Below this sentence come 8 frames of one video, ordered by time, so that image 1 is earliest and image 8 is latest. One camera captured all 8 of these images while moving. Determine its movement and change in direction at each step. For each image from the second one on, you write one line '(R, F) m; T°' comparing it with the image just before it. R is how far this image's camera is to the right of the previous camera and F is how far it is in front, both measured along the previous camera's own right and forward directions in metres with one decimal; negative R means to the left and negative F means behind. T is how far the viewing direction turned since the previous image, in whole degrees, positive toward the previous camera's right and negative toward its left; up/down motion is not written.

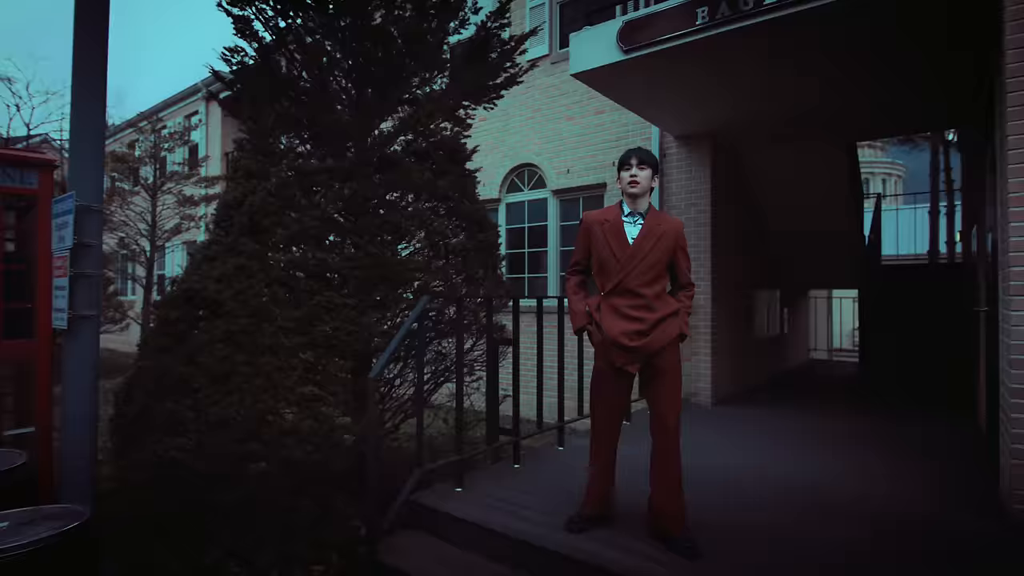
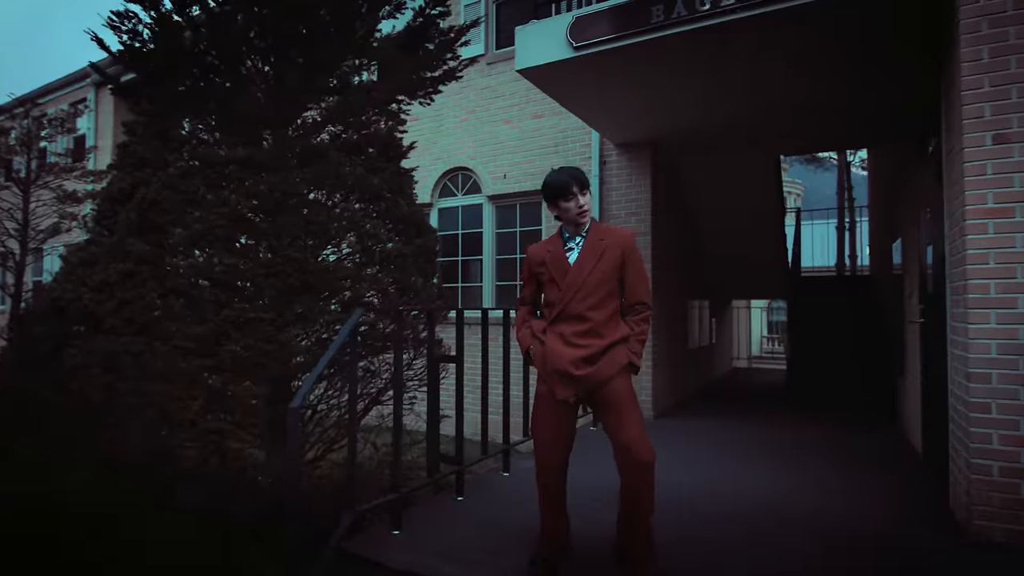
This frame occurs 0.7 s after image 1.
(-0.1, +0.4) m; +8°
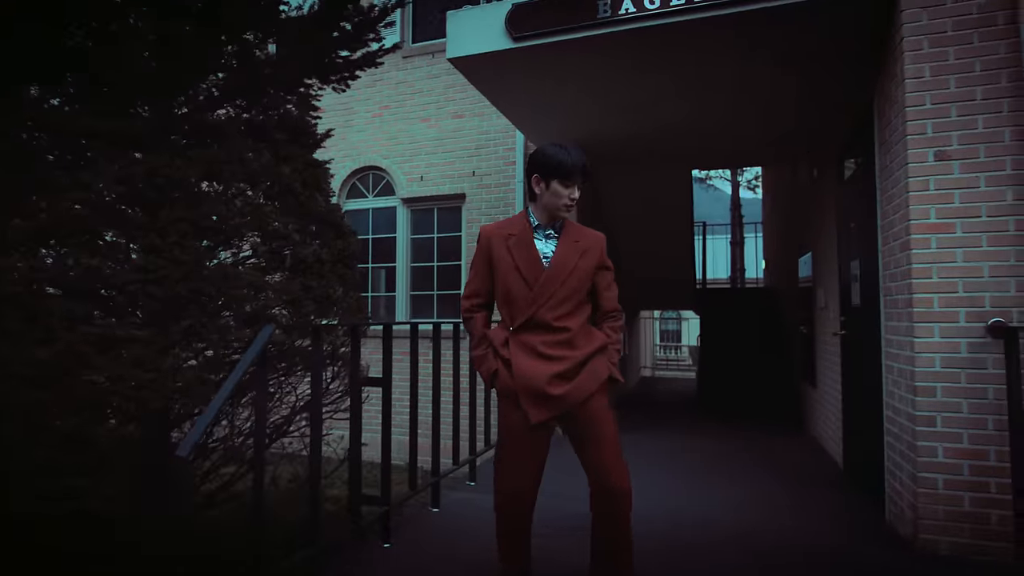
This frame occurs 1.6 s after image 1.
(-0.2, +0.4) m; +10°
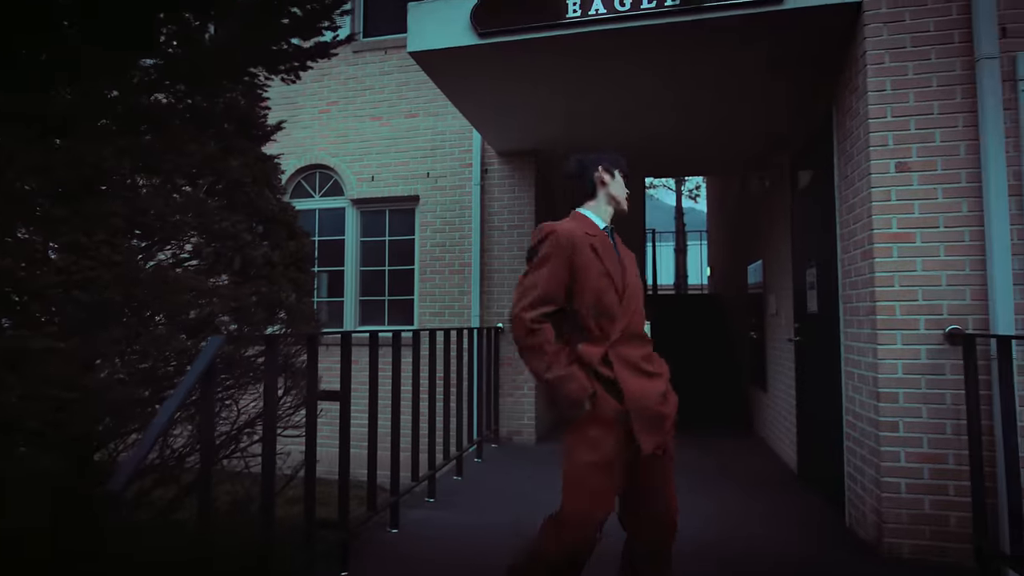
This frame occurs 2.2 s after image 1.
(-0.1, +0.1) m; +6°
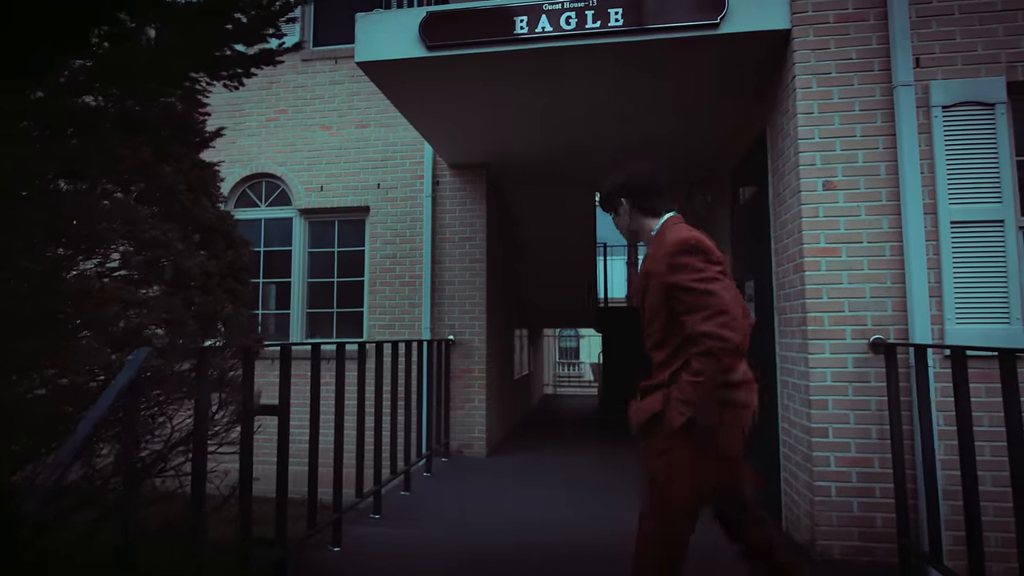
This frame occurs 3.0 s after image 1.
(+0.1, 0.0) m; +4°
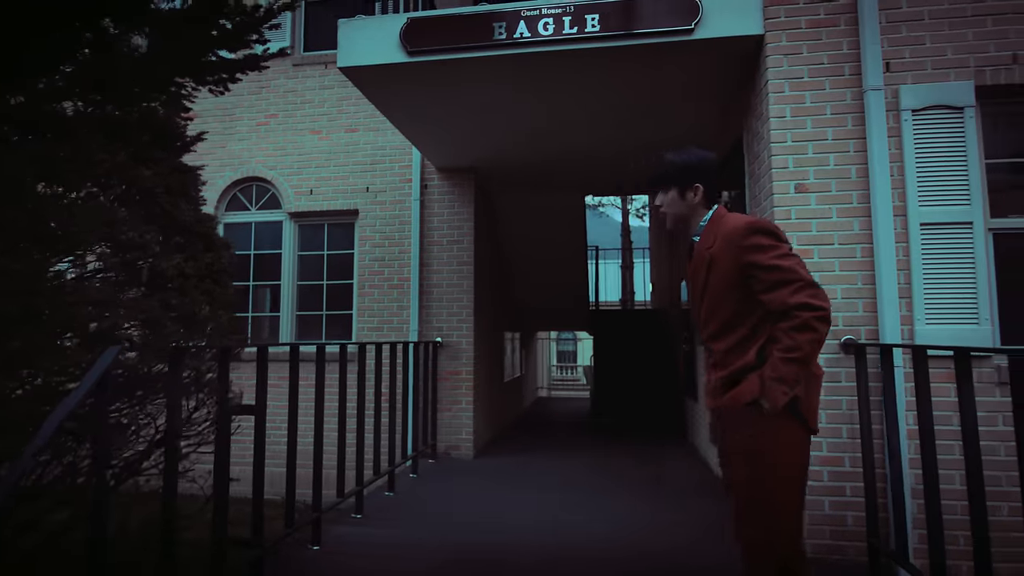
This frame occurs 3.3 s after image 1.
(+0.1, 0.0) m; 0°
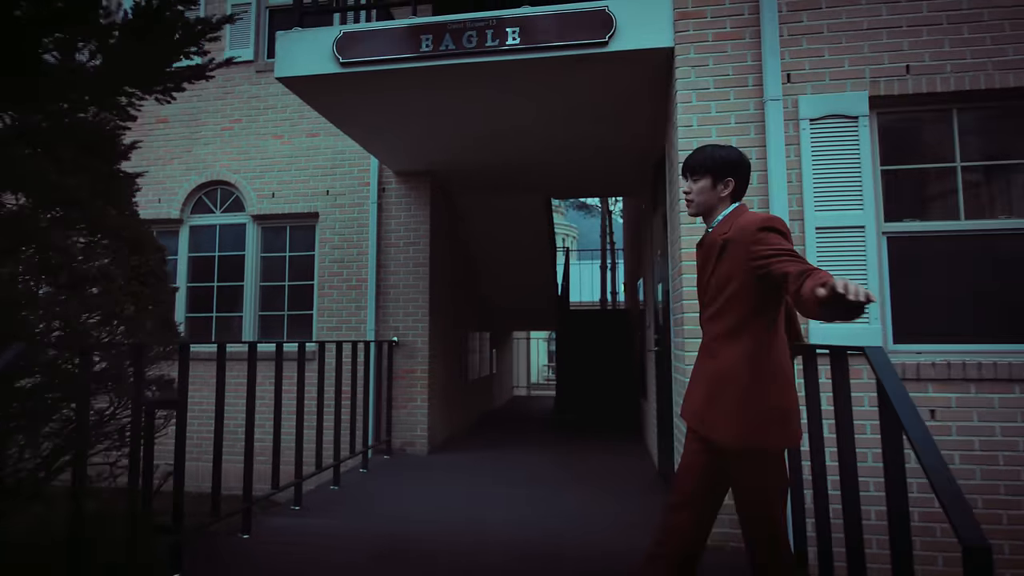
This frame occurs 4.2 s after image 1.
(+0.5, -0.1) m; 0°
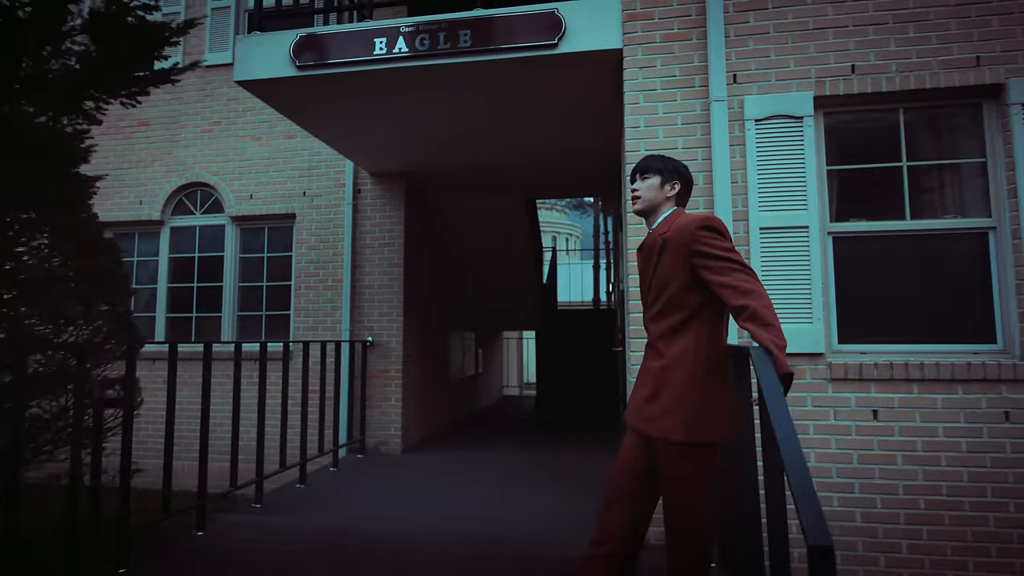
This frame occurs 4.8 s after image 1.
(+0.3, 0.0) m; -1°
